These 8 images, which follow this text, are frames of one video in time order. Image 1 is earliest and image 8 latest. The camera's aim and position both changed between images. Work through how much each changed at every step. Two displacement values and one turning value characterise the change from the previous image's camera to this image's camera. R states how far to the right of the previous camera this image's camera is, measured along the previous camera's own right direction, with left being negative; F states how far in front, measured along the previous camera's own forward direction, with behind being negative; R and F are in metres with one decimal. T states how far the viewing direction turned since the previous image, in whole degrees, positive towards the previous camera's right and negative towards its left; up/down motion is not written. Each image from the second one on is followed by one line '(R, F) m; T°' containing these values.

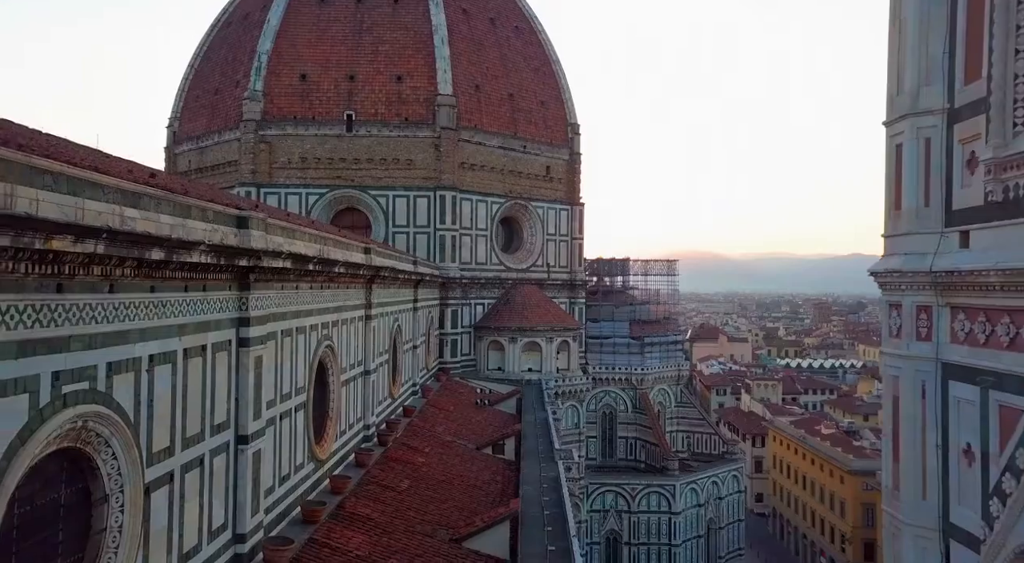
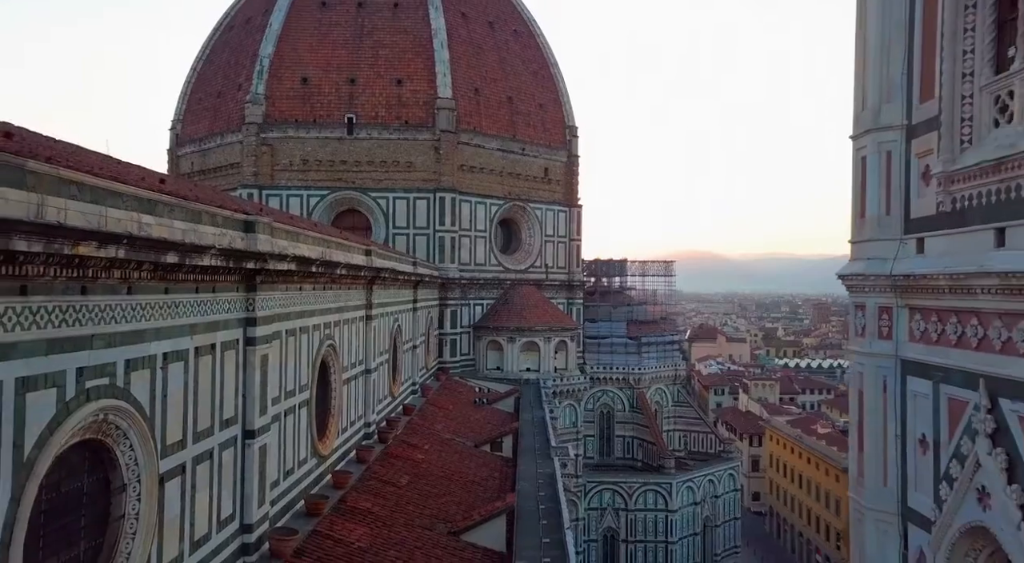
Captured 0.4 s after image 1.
(+0.1, -0.4) m; 0°
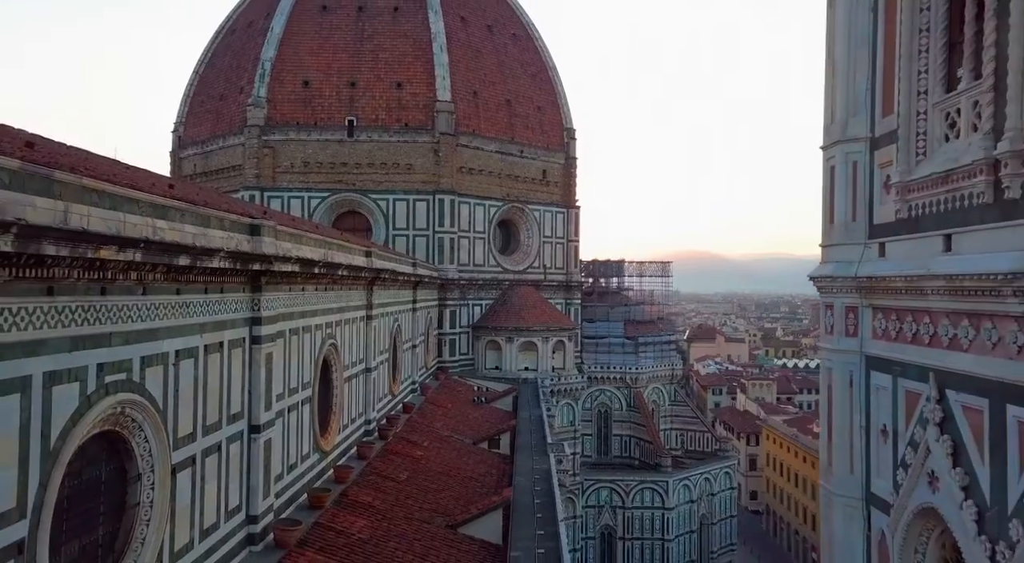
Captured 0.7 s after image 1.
(+0.1, -0.4) m; 0°
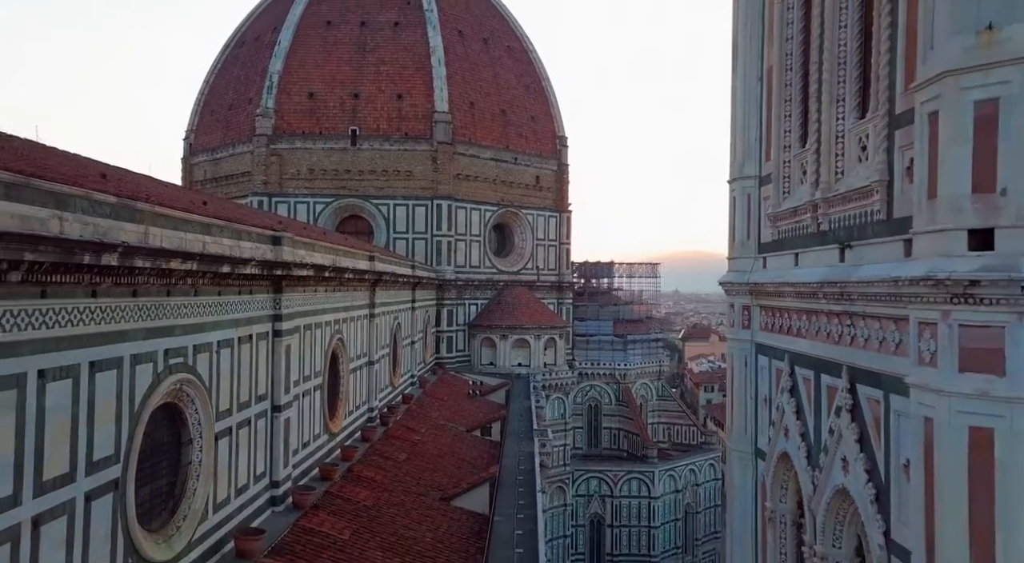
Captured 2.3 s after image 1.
(+0.2, -1.6) m; 0°
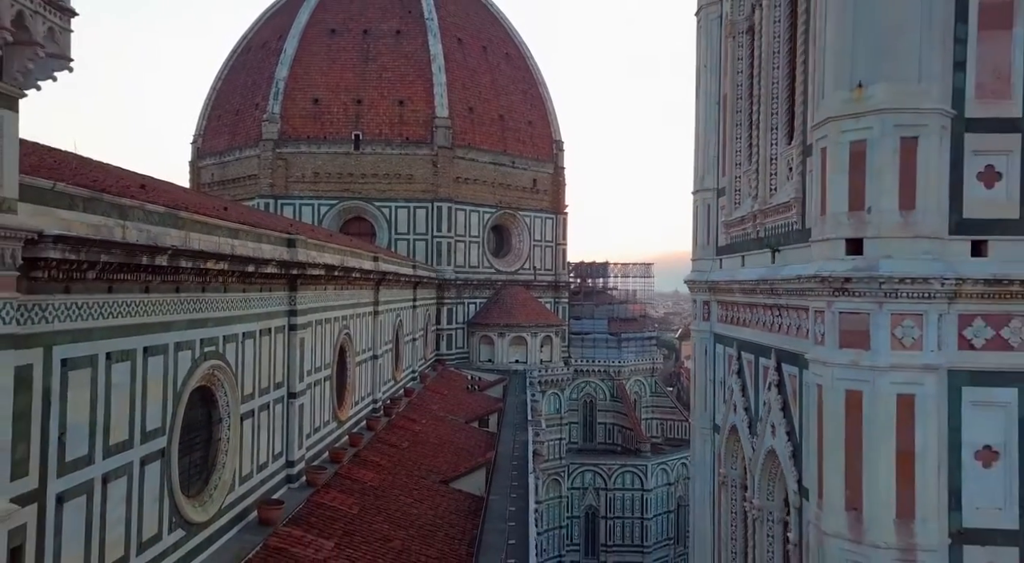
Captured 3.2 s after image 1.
(+0.1, -1.0) m; 0°
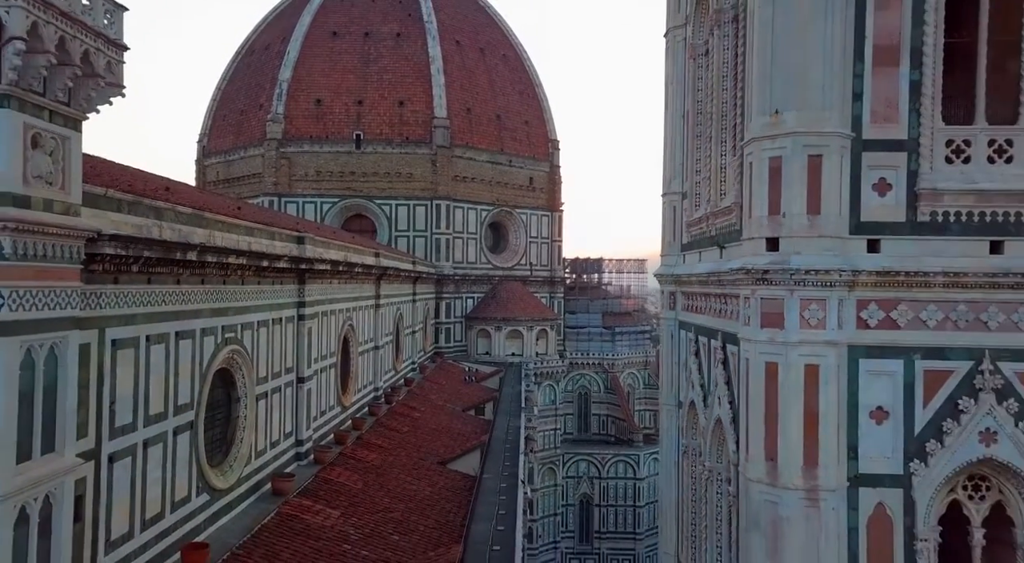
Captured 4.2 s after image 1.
(+0.1, -1.0) m; 0°
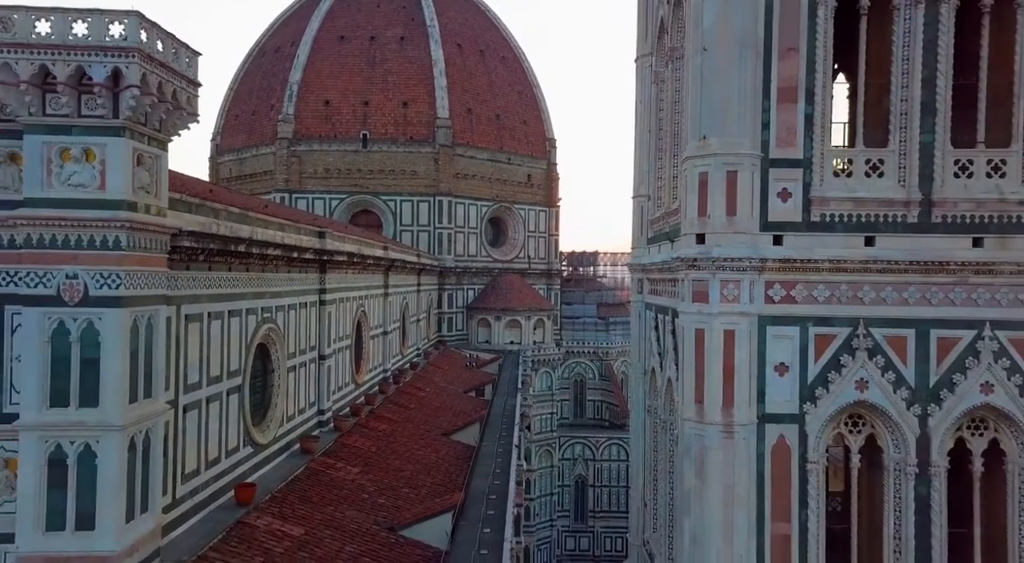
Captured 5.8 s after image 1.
(+0.1, -1.7) m; 0°
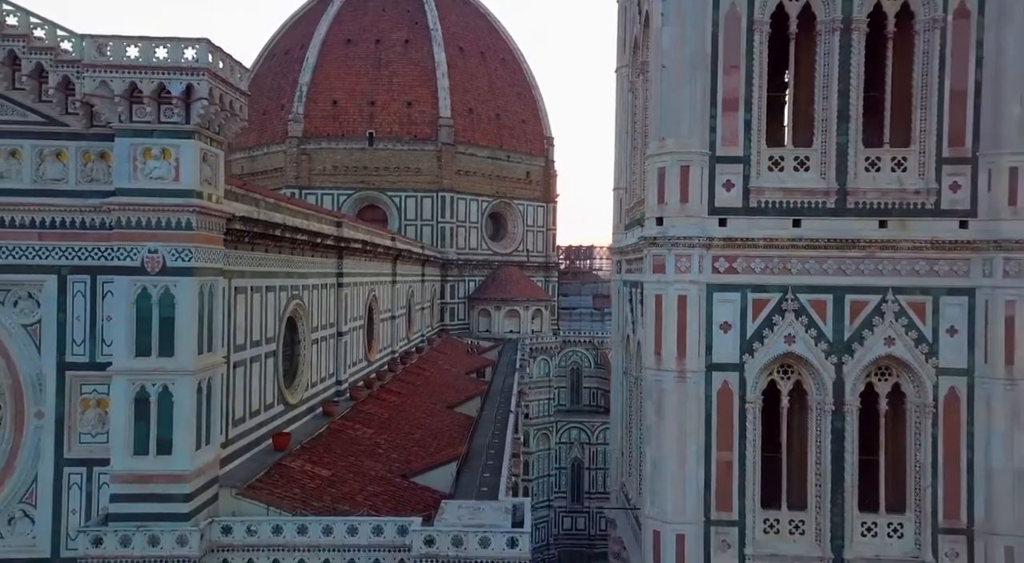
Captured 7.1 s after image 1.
(+0.1, -1.6) m; 0°
